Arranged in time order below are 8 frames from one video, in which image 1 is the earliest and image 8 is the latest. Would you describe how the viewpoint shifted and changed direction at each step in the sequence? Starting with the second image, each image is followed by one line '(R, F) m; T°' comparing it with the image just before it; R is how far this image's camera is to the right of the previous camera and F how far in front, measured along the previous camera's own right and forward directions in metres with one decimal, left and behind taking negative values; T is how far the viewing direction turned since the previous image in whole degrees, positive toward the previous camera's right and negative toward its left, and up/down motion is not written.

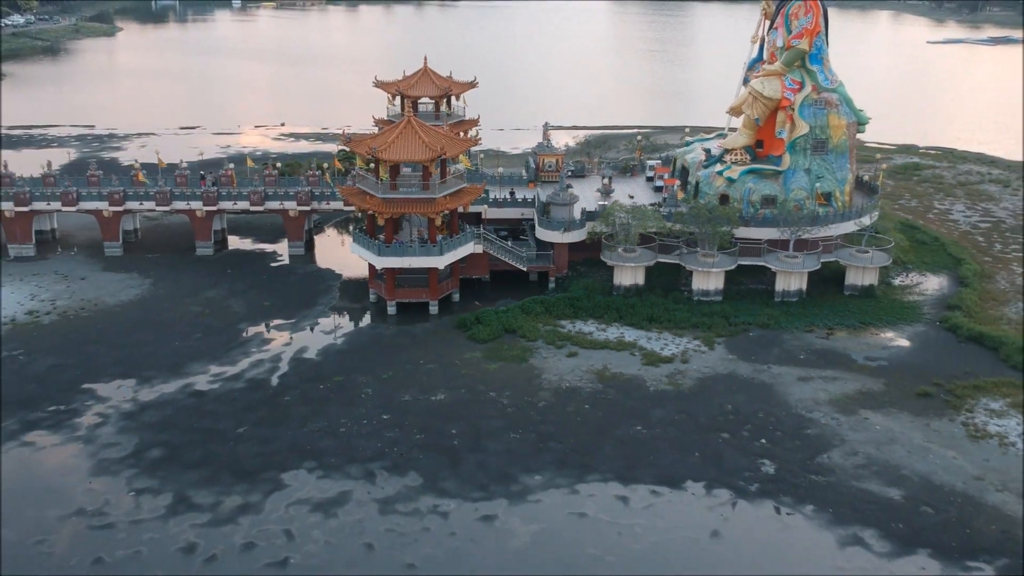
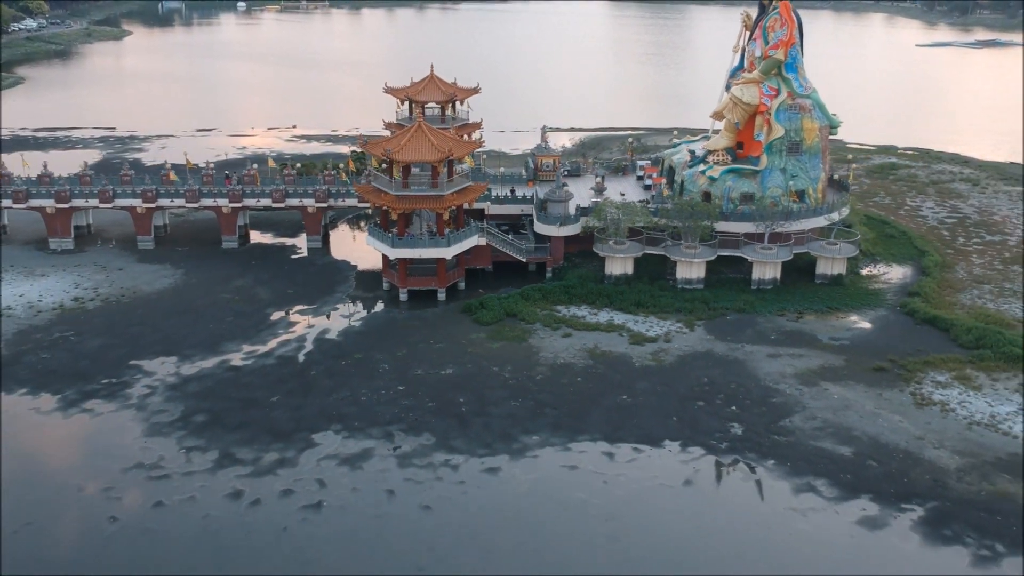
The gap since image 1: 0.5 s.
(0.0, -2.4) m; 0°
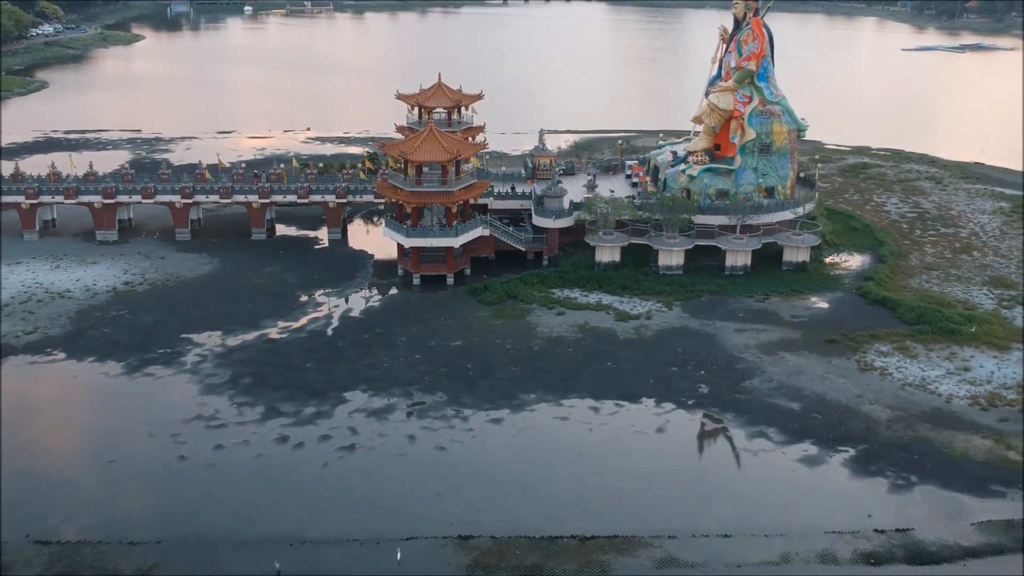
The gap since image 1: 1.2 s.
(0.0, -3.4) m; 0°
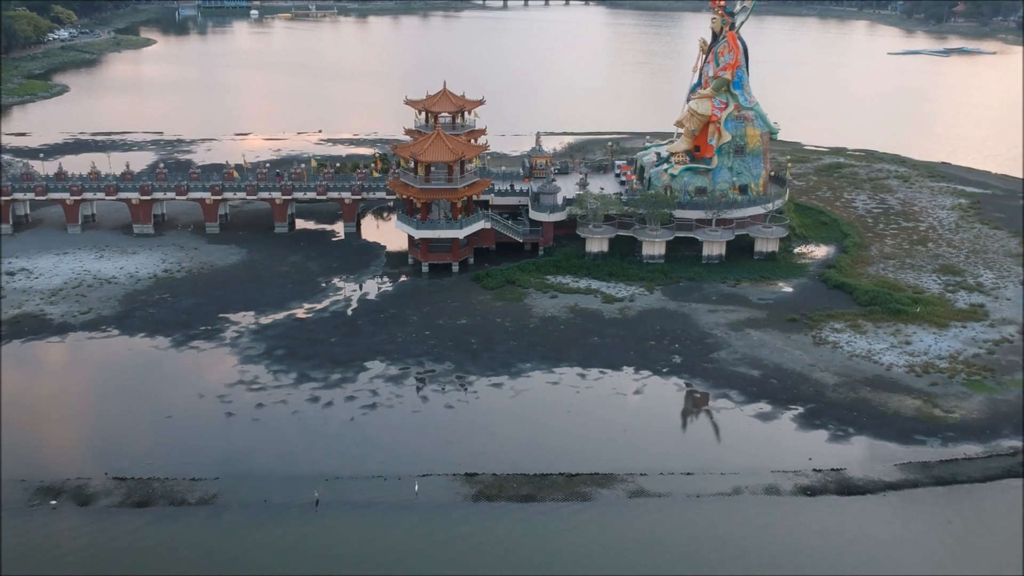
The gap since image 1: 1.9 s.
(0.0, -3.4) m; 0°
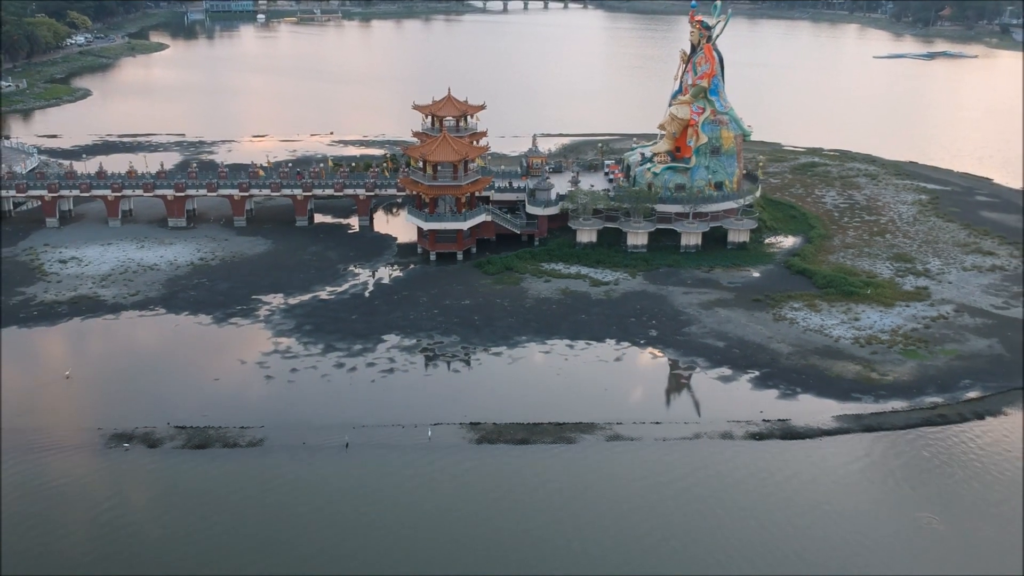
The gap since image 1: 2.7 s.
(+0.1, -3.9) m; 0°
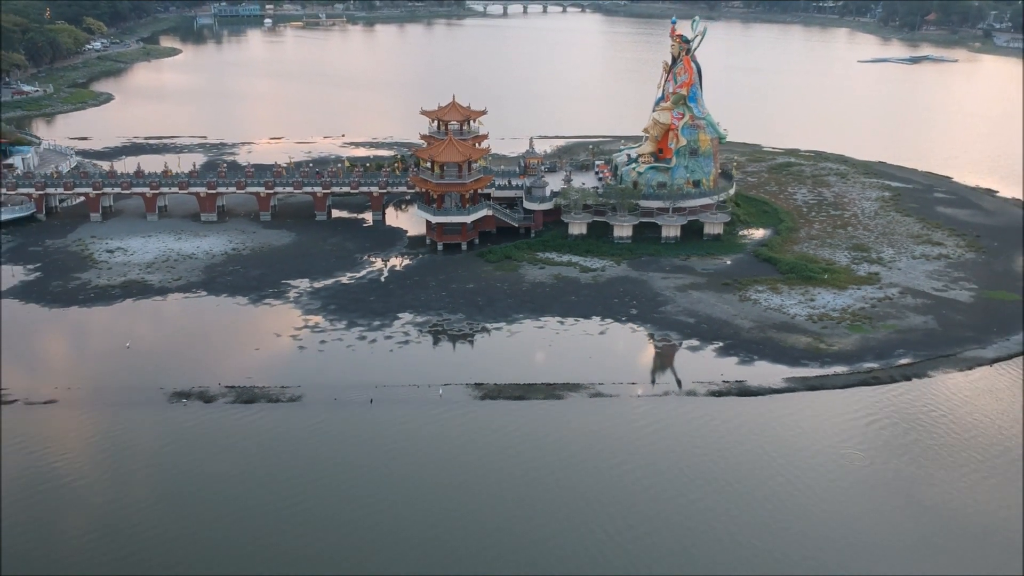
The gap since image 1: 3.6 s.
(+0.1, -4.4) m; 0°
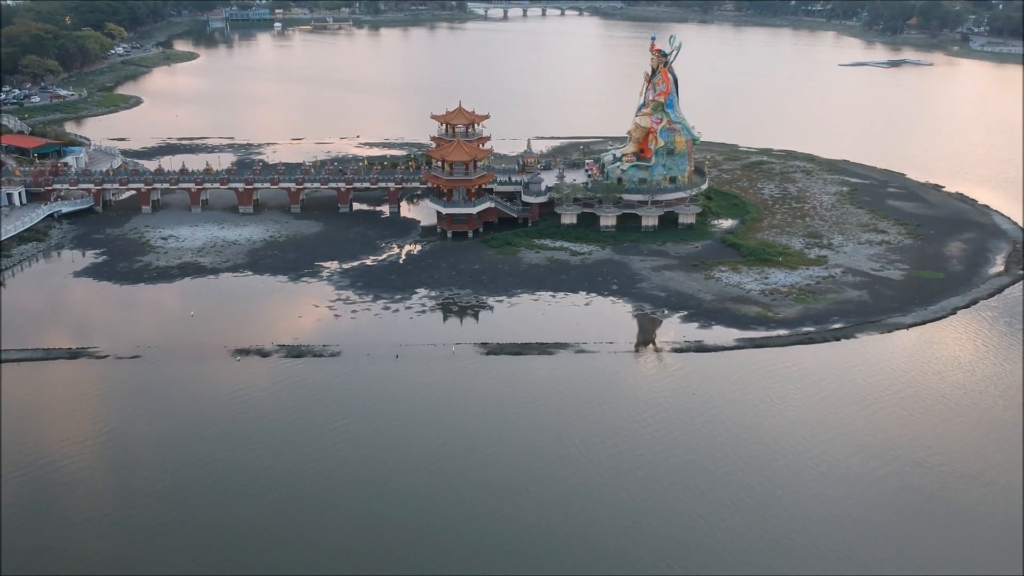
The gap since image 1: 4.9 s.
(0.0, -6.3) m; 0°
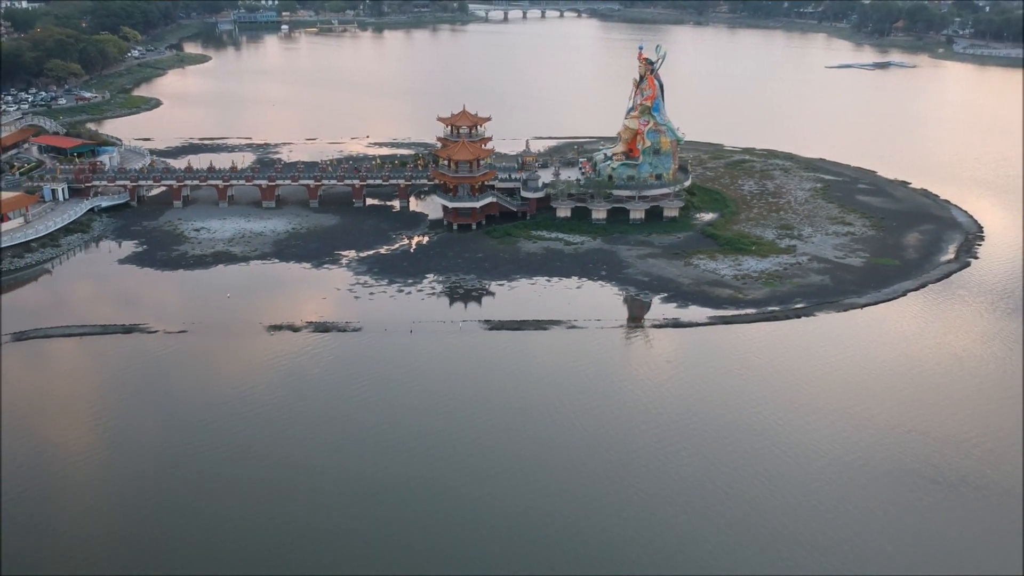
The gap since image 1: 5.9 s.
(0.0, -4.8) m; 0°
